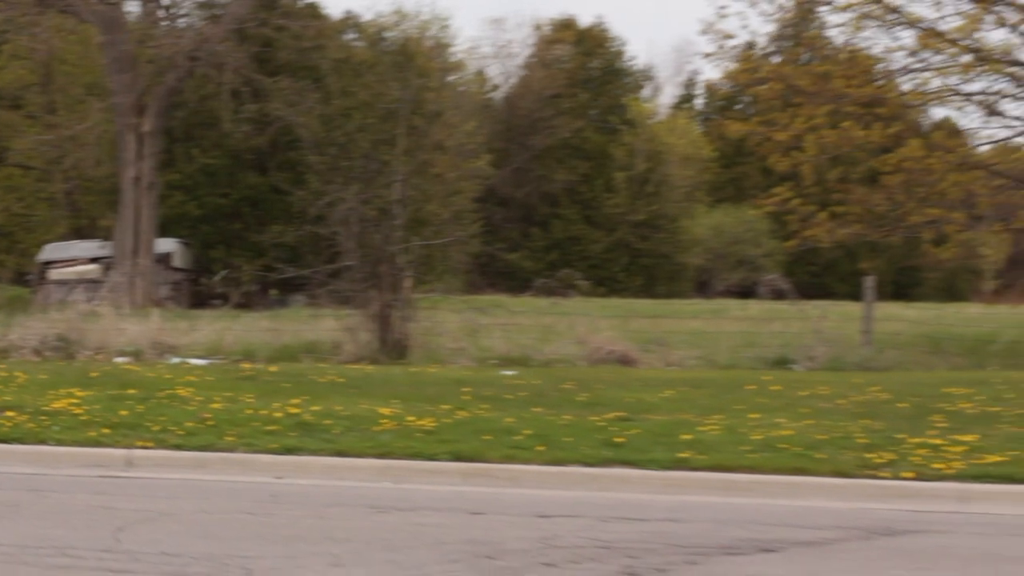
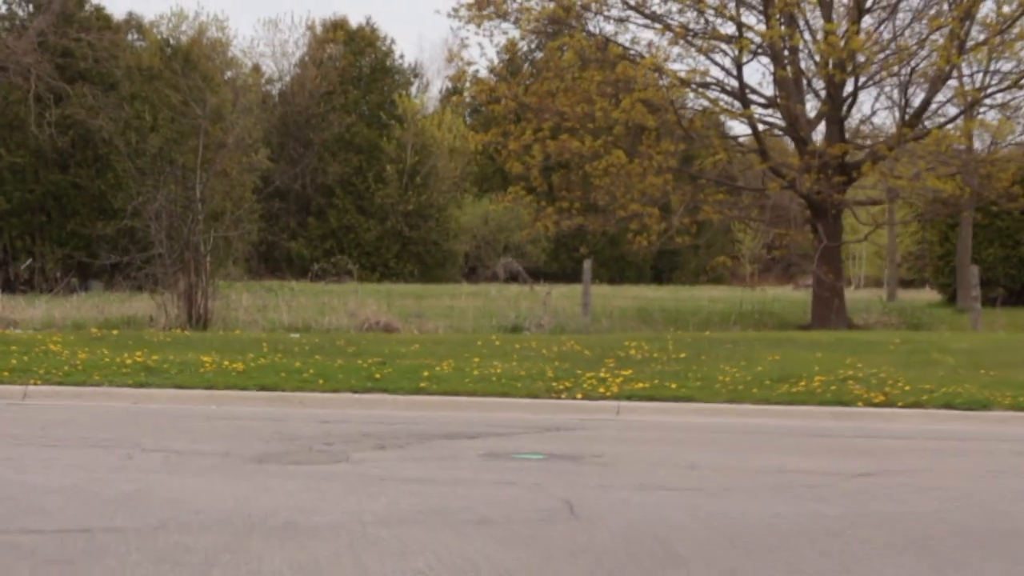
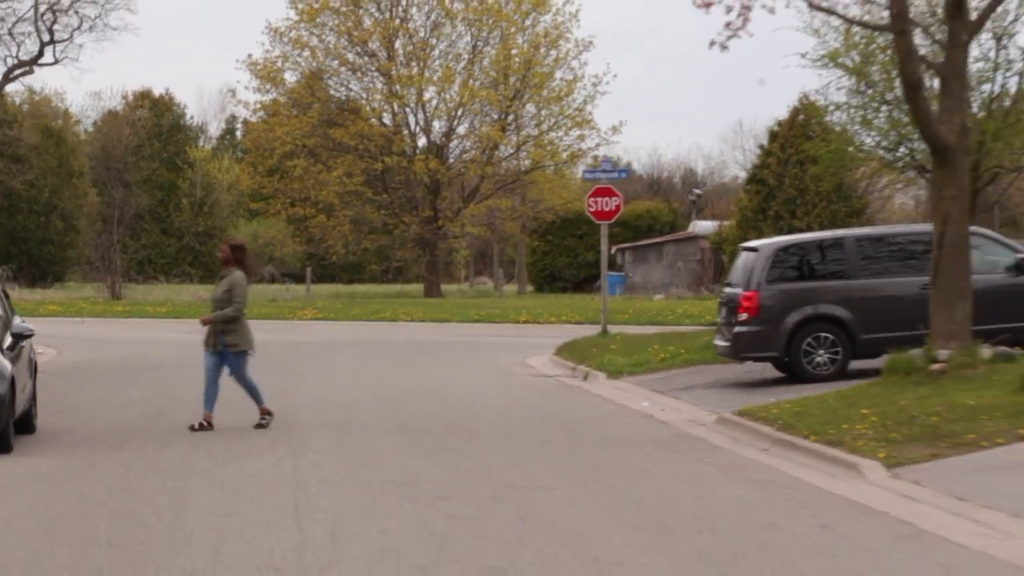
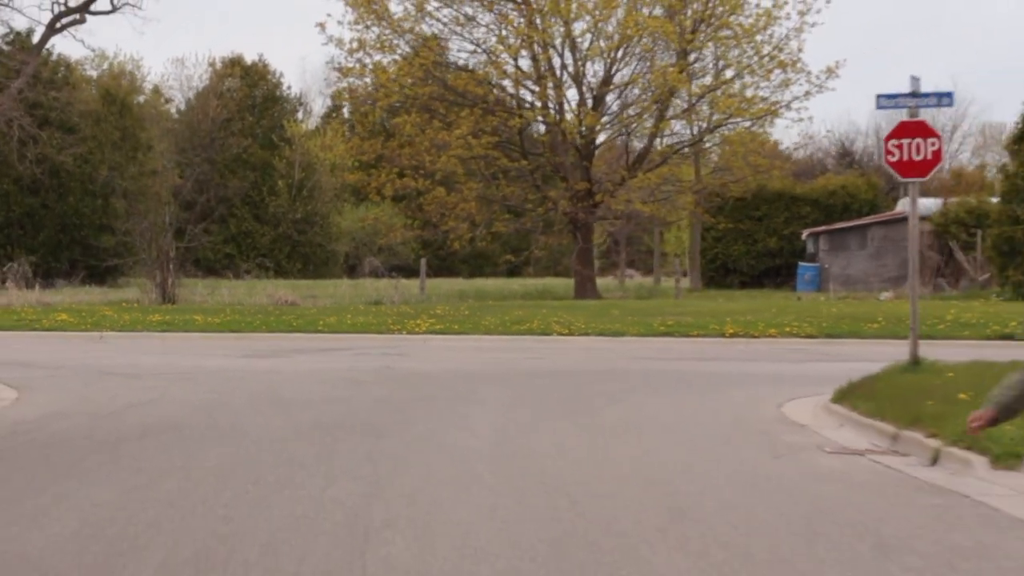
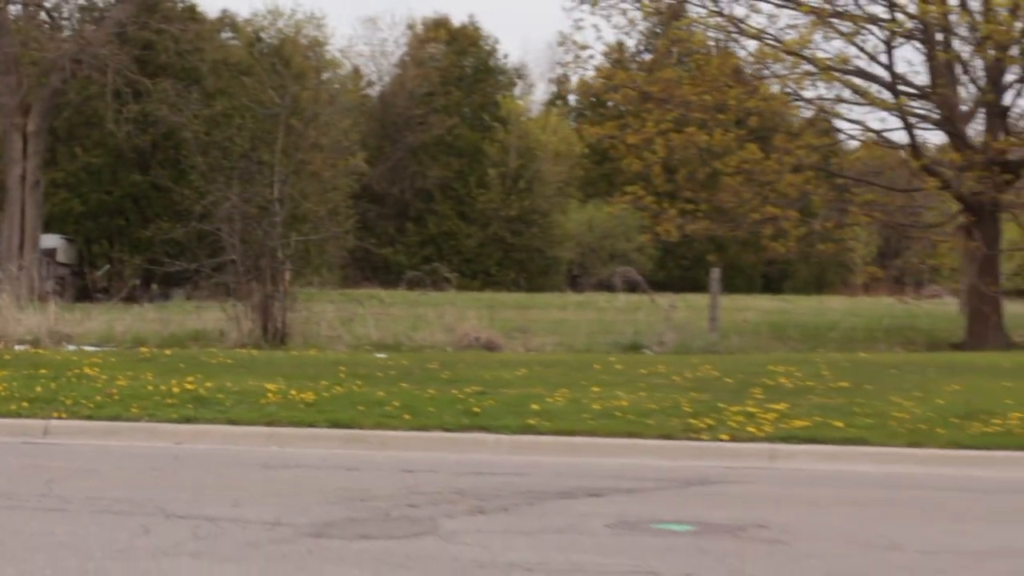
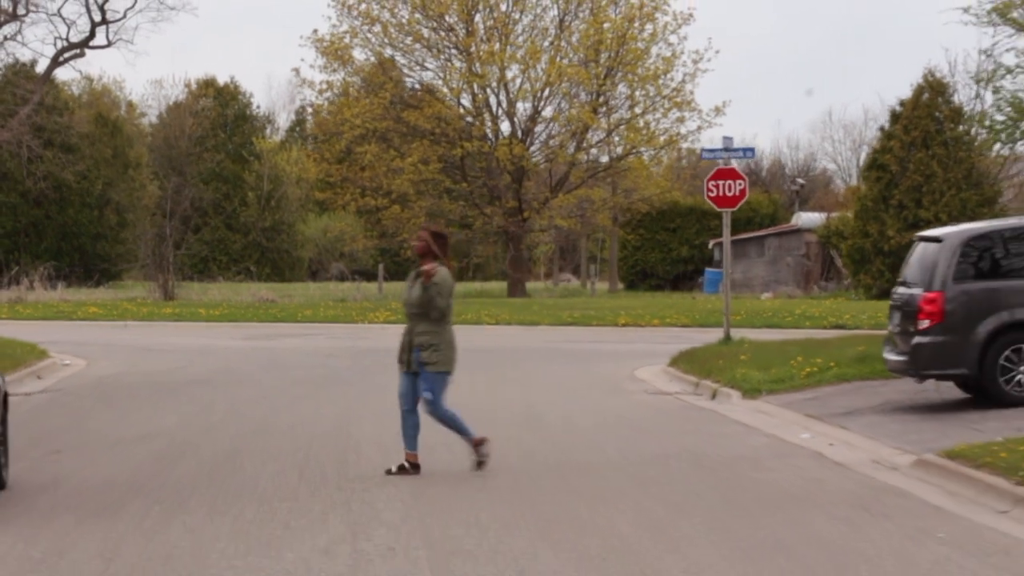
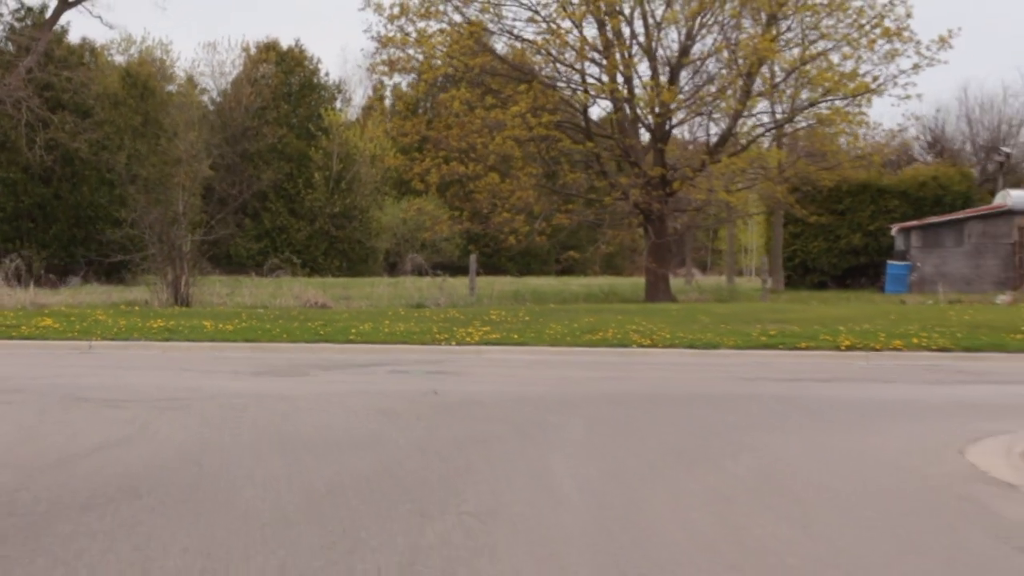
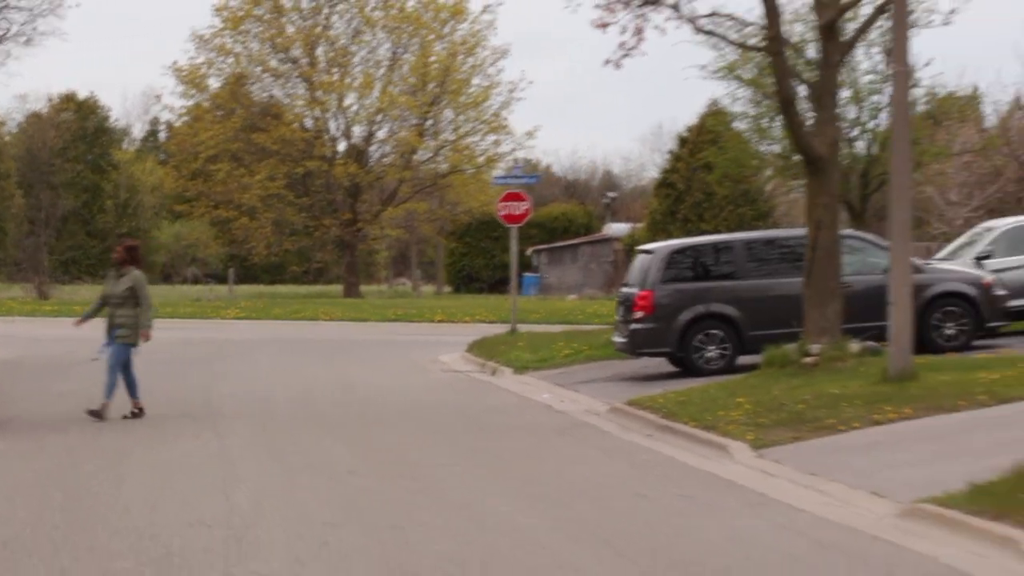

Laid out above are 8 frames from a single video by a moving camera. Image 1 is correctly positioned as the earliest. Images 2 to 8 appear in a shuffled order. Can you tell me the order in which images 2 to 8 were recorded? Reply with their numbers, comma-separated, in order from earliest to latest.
5, 2, 7, 4, 6, 3, 8
